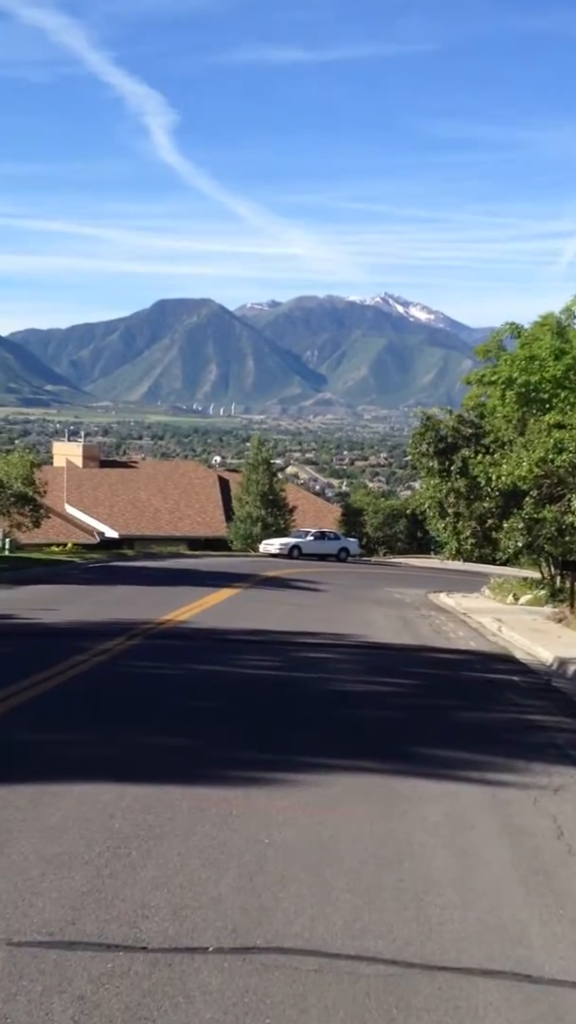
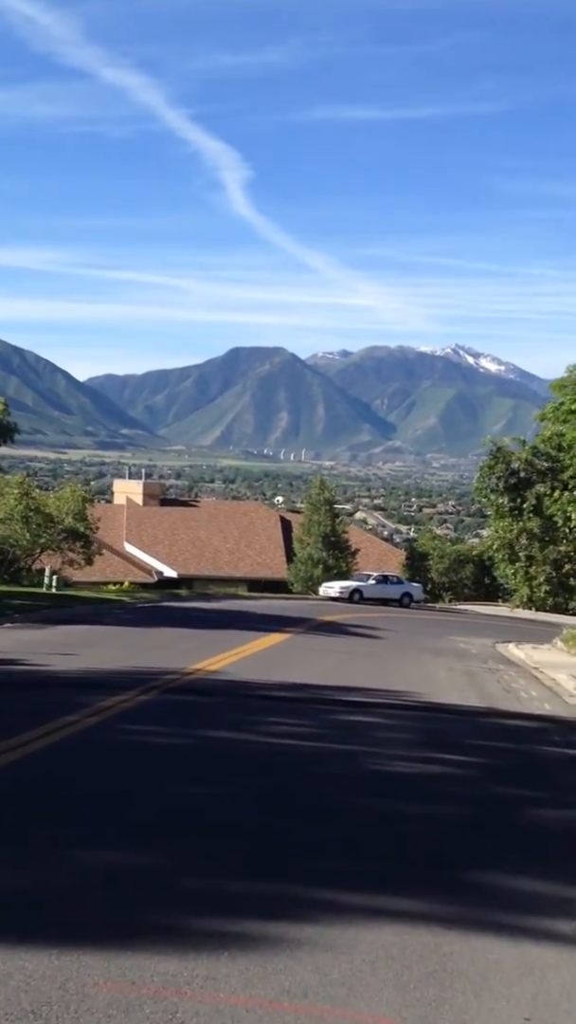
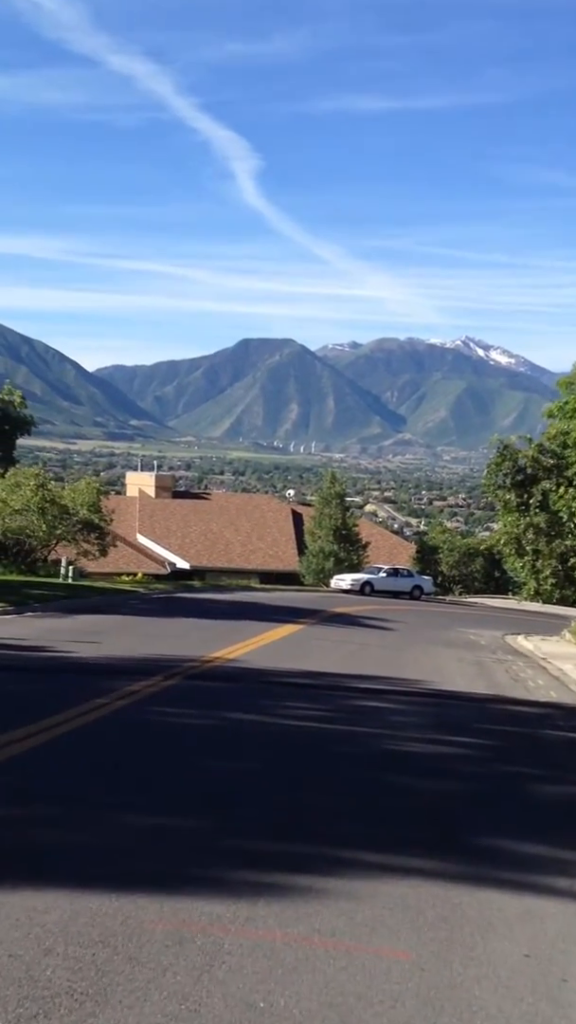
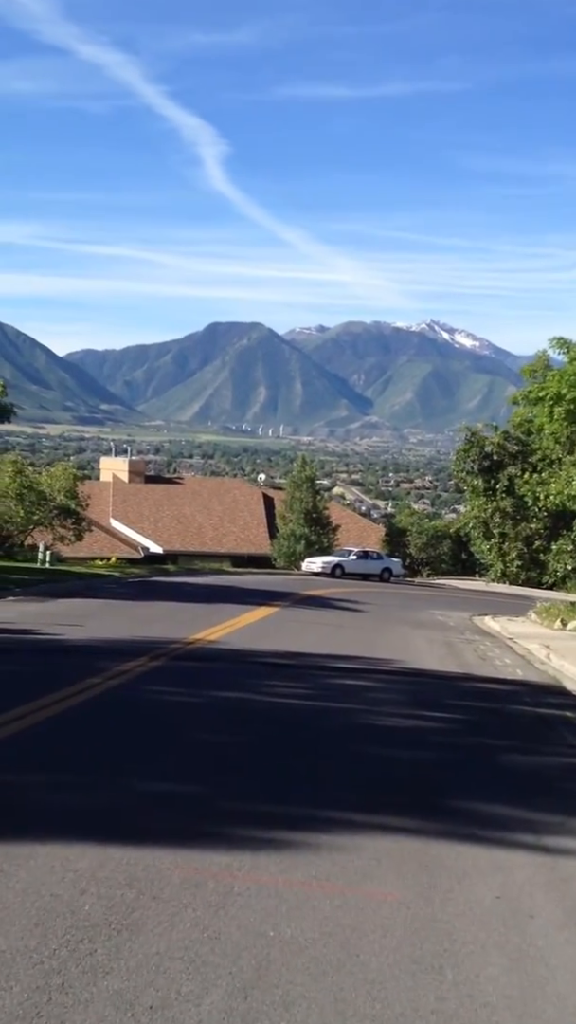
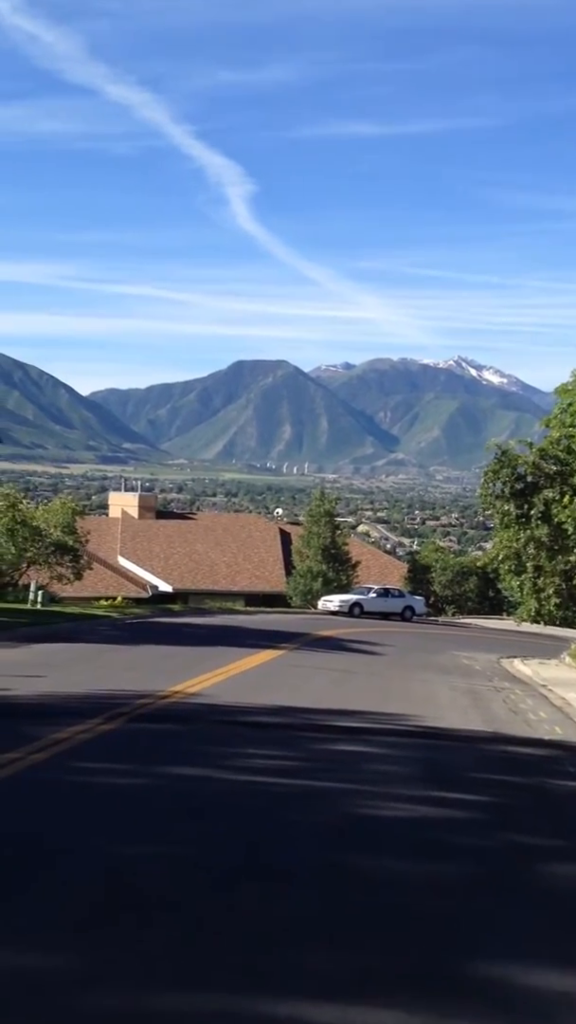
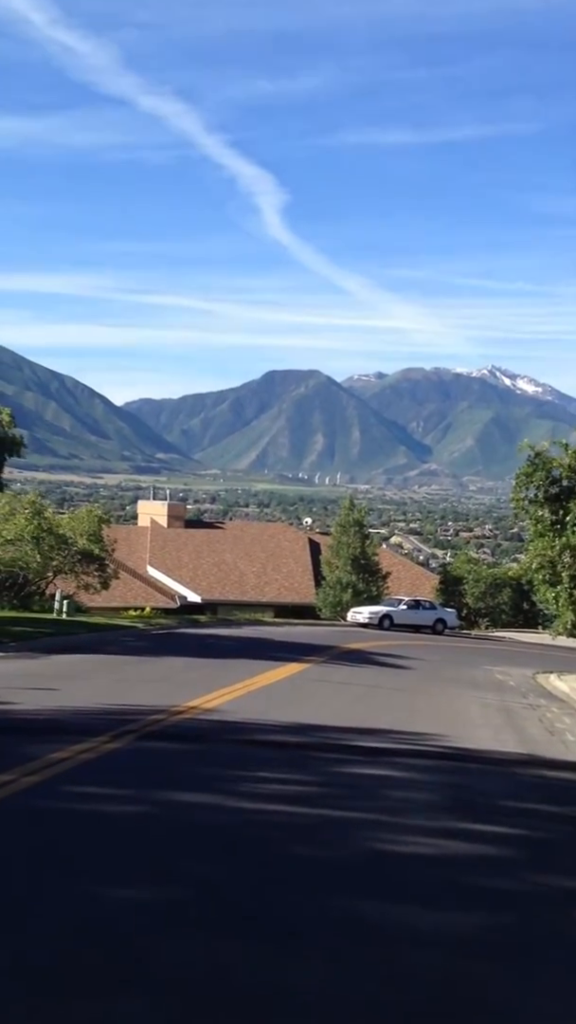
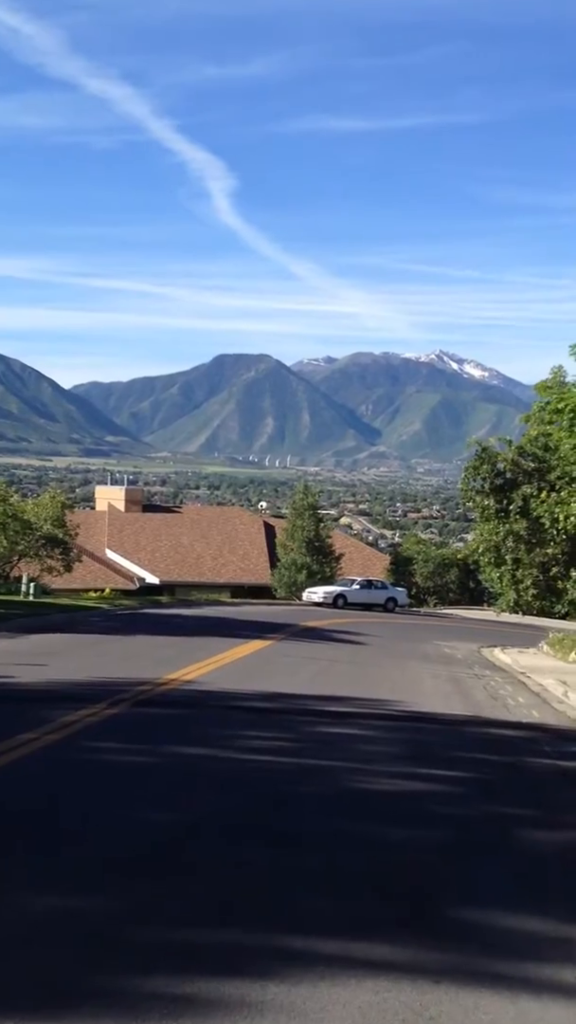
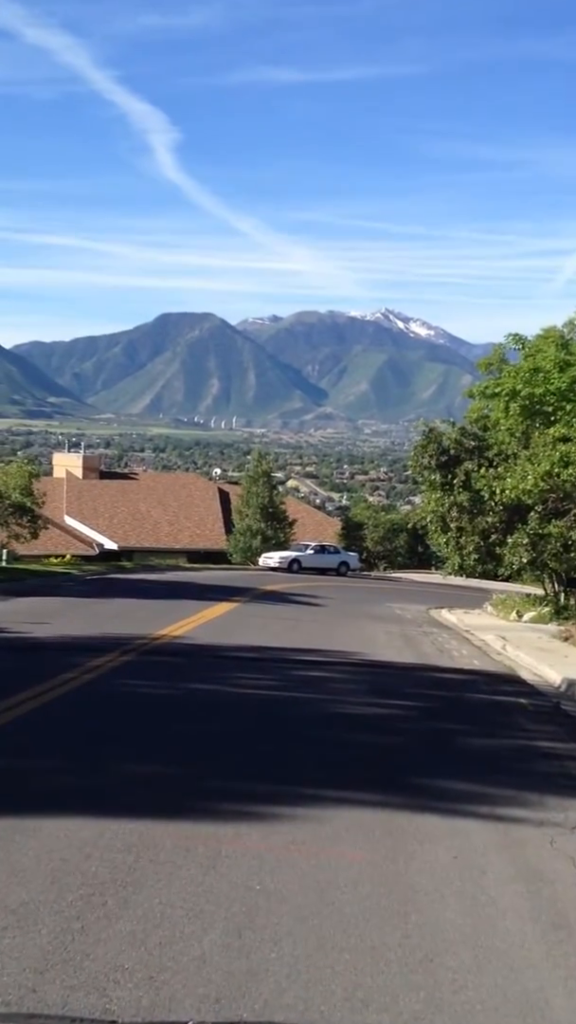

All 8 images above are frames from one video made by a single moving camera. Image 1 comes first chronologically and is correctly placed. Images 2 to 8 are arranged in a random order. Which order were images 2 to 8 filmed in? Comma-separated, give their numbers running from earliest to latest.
8, 4, 3, 2, 7, 5, 6
